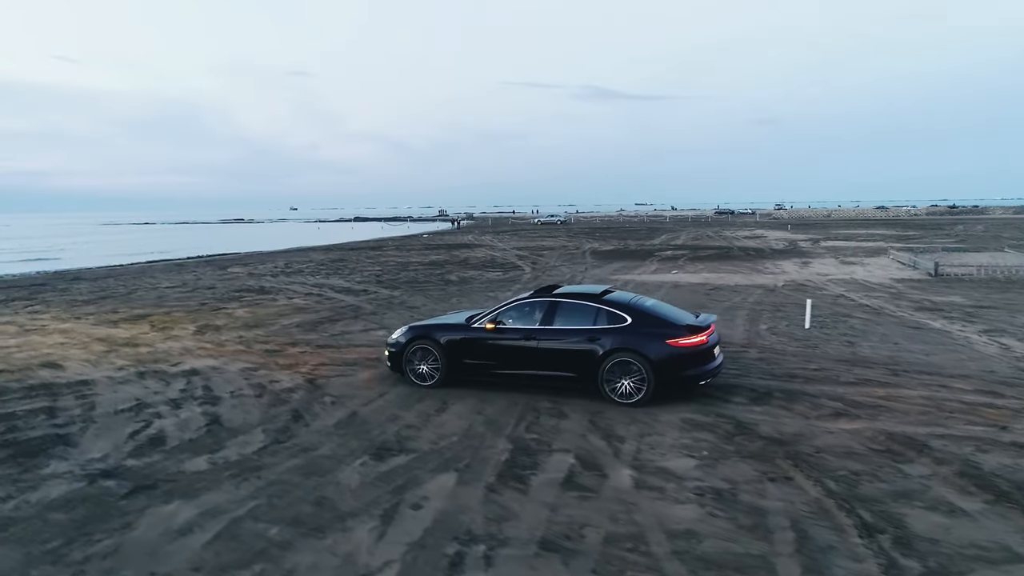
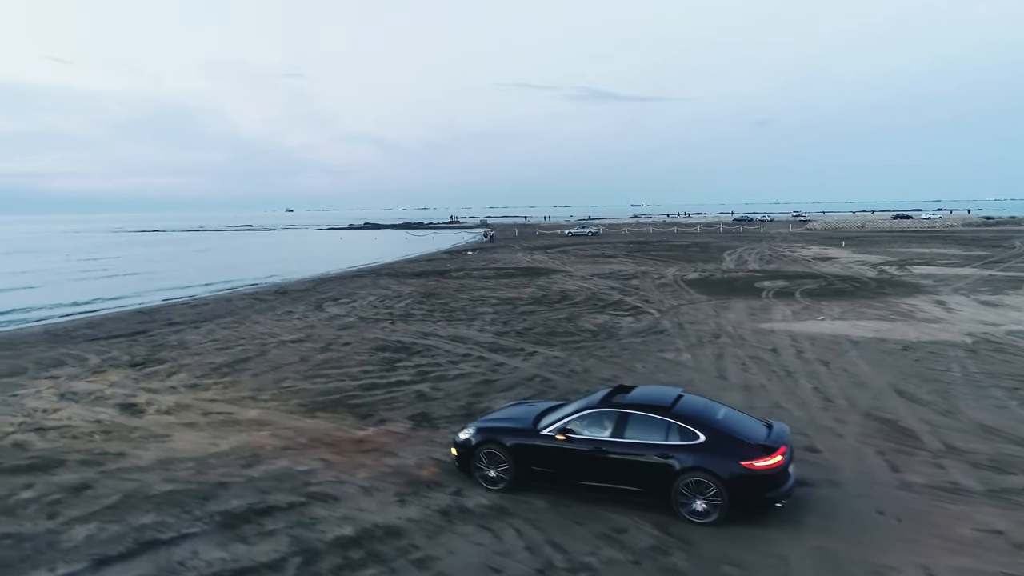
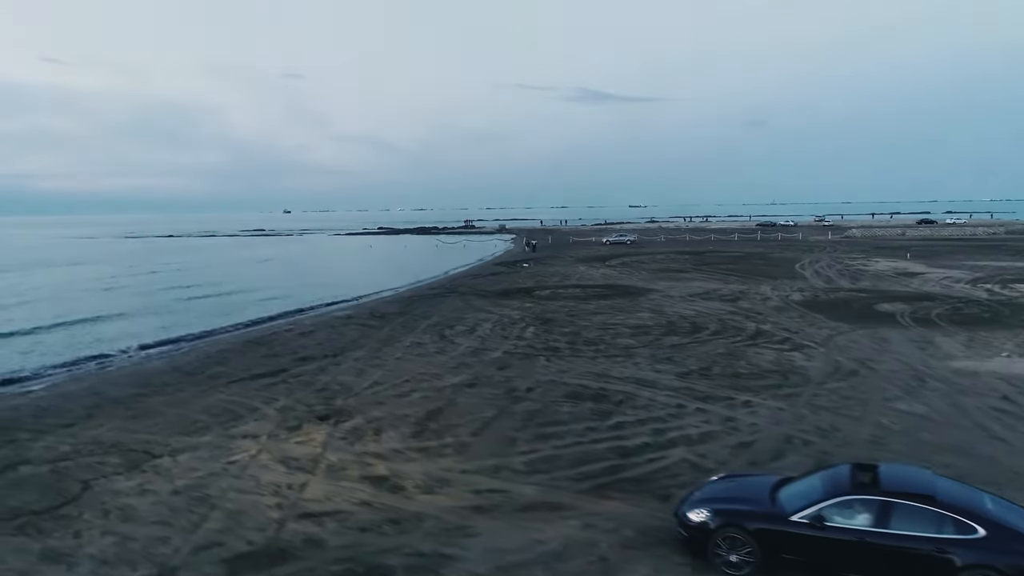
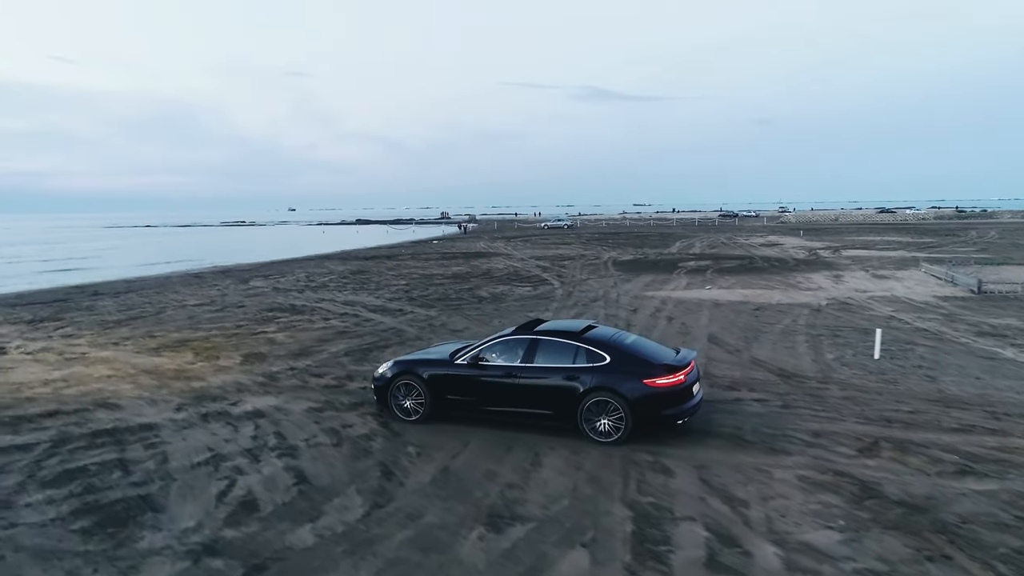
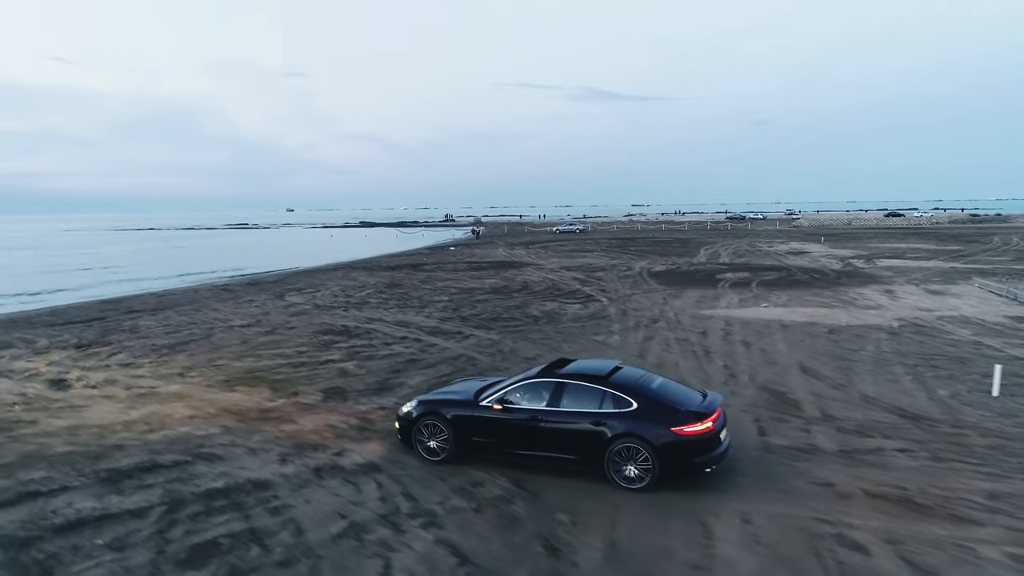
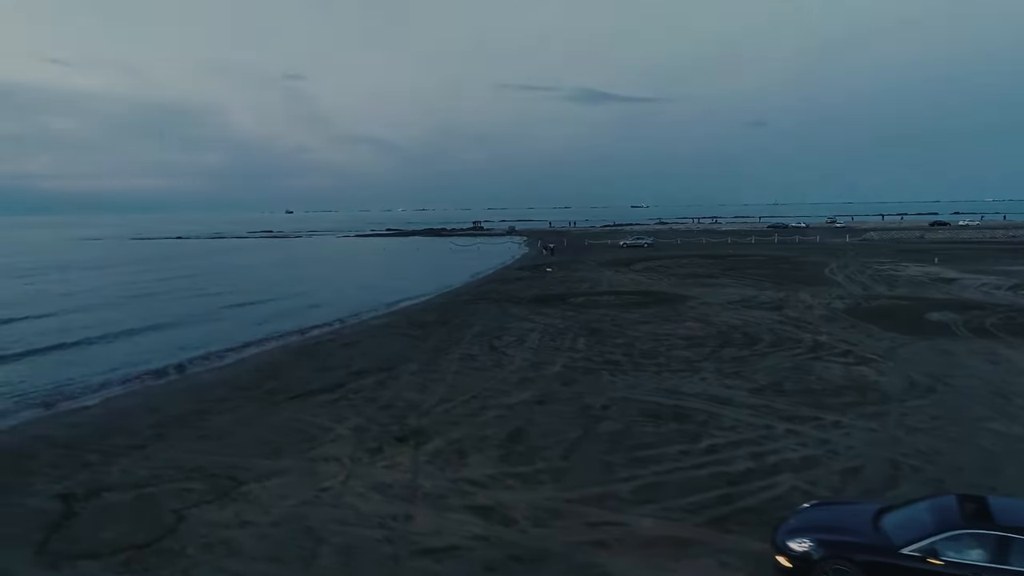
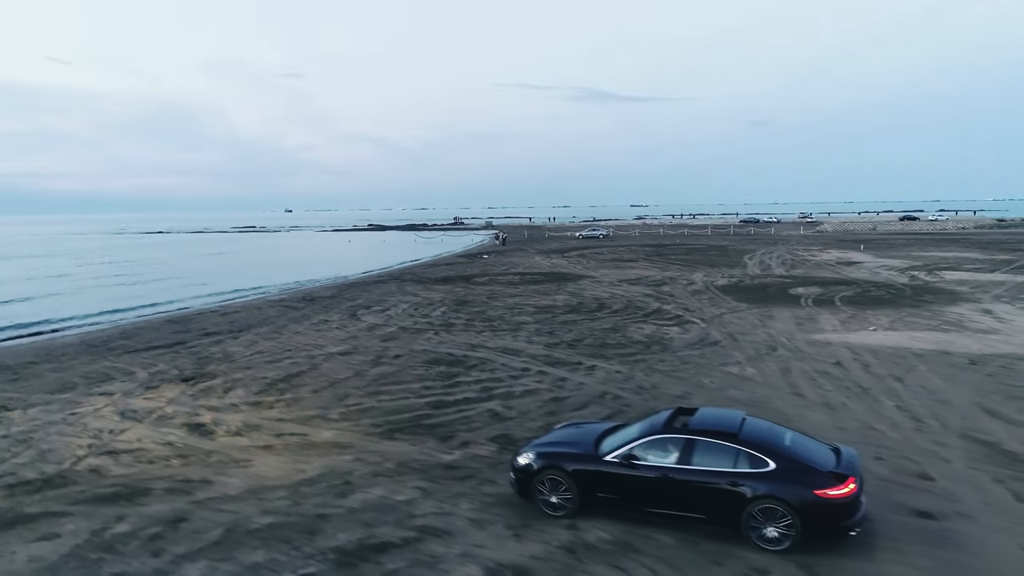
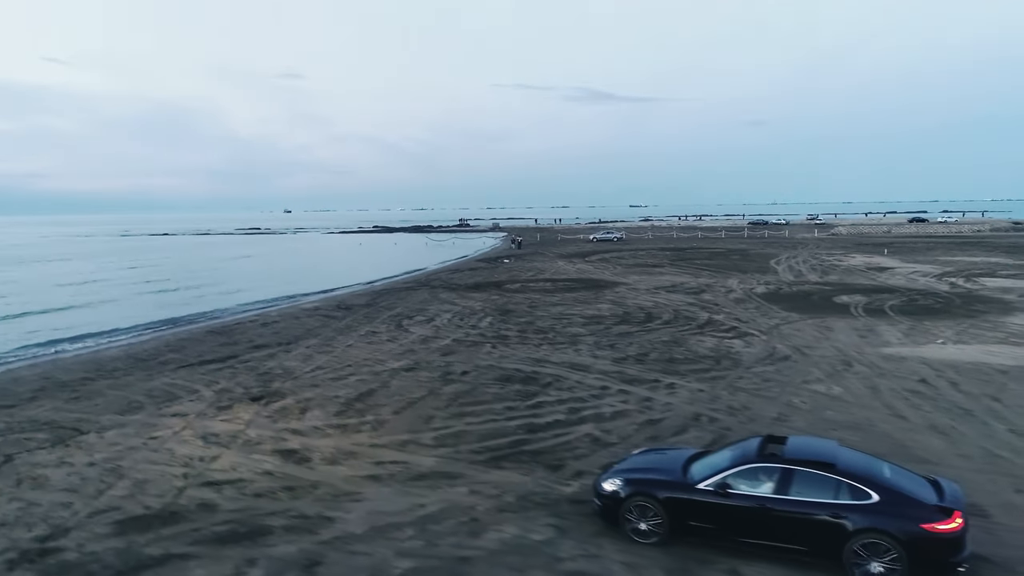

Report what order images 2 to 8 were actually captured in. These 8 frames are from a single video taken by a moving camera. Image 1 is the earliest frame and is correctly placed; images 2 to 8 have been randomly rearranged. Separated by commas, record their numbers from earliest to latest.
4, 5, 2, 7, 8, 3, 6
